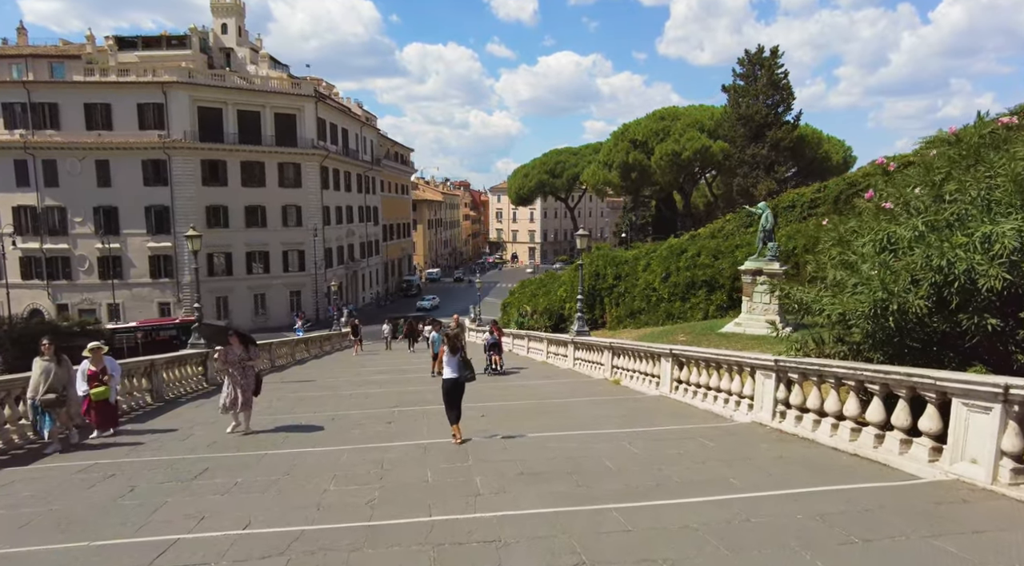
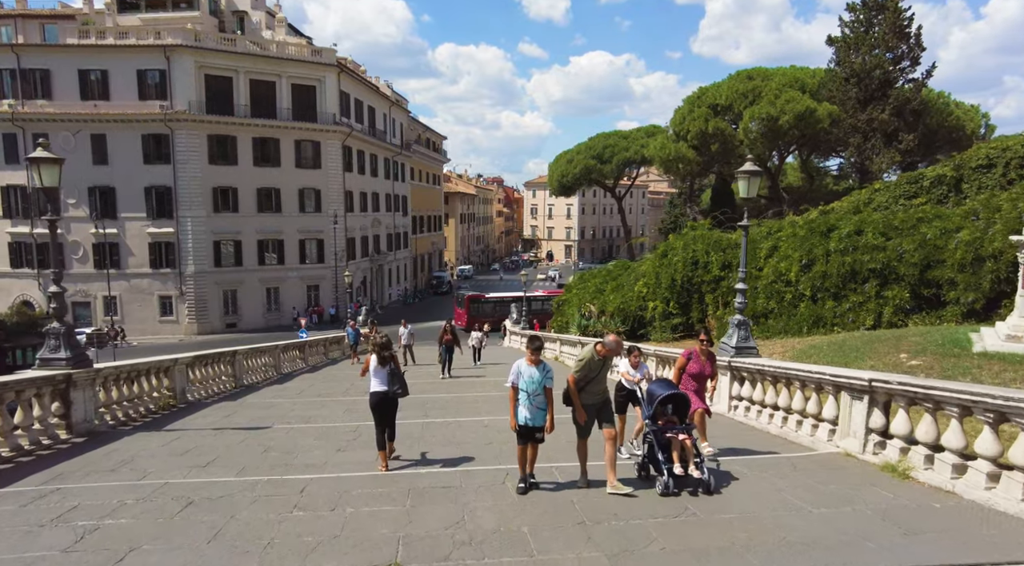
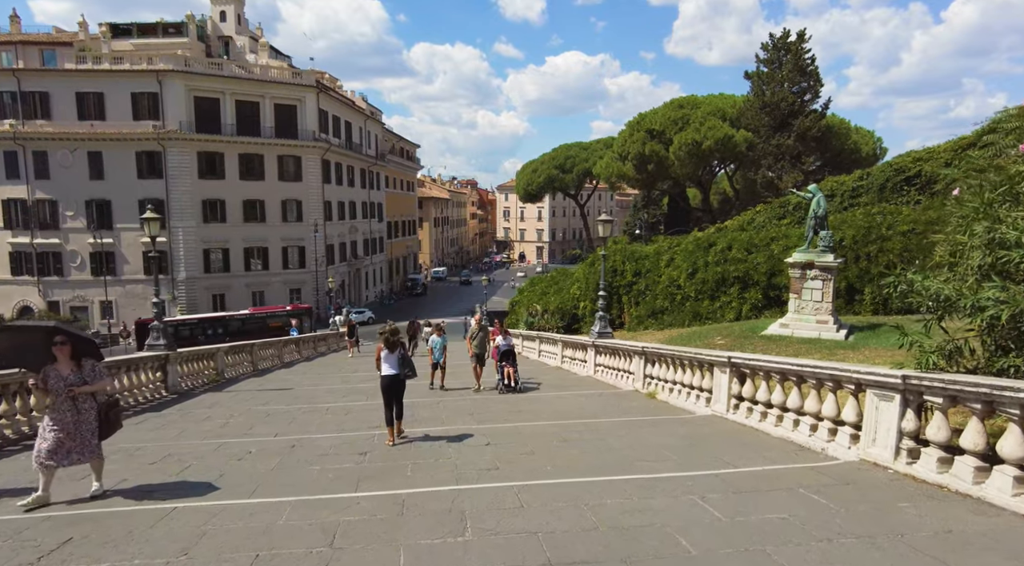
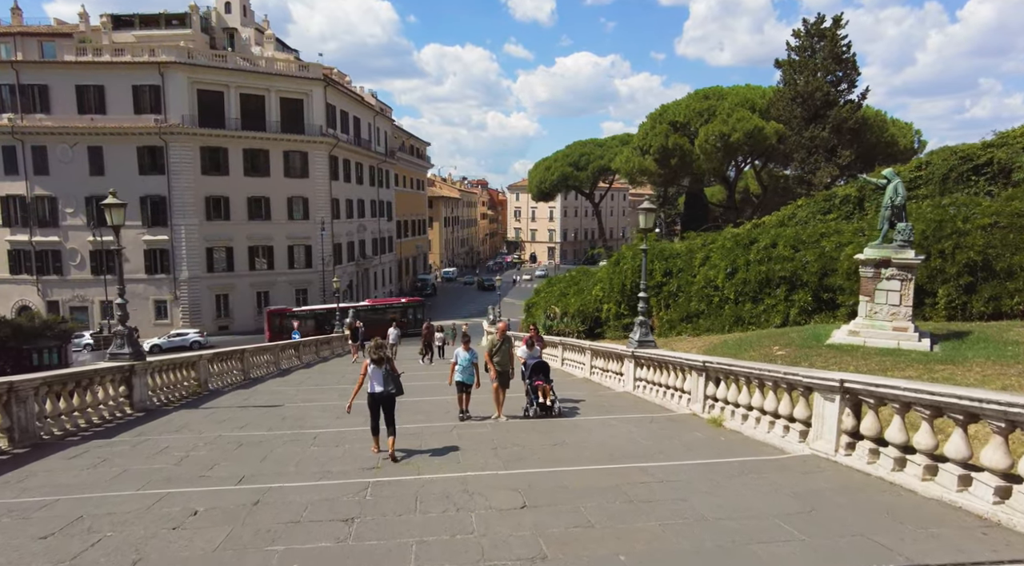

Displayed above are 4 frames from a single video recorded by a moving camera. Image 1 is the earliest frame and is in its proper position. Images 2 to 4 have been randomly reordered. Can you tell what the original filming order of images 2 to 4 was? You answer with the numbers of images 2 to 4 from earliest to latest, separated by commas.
3, 4, 2
